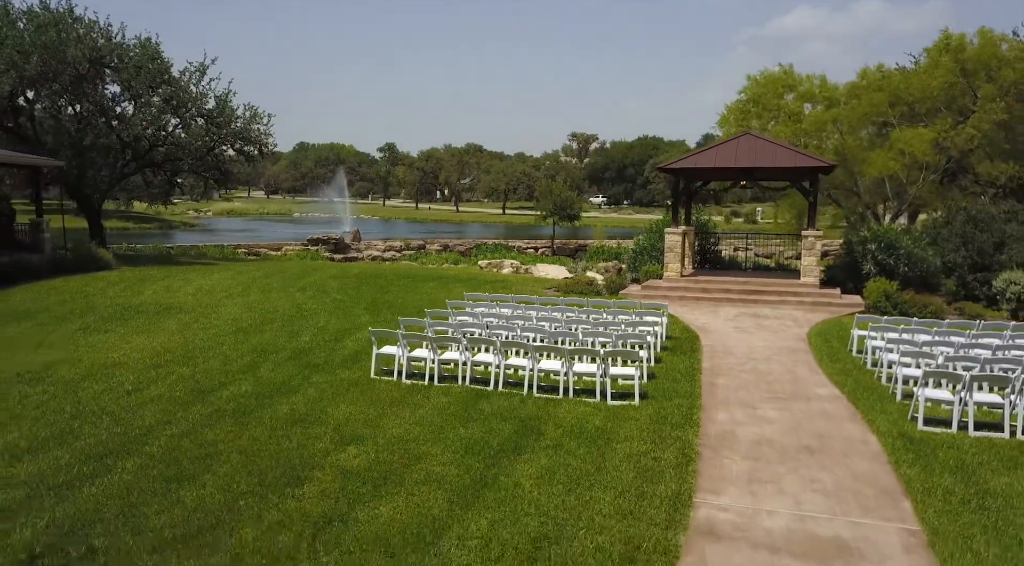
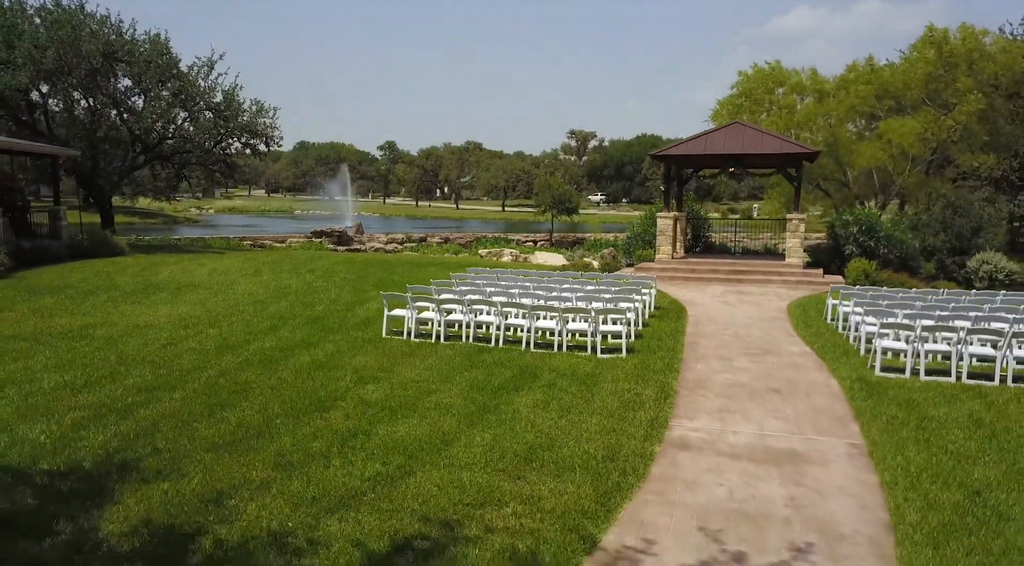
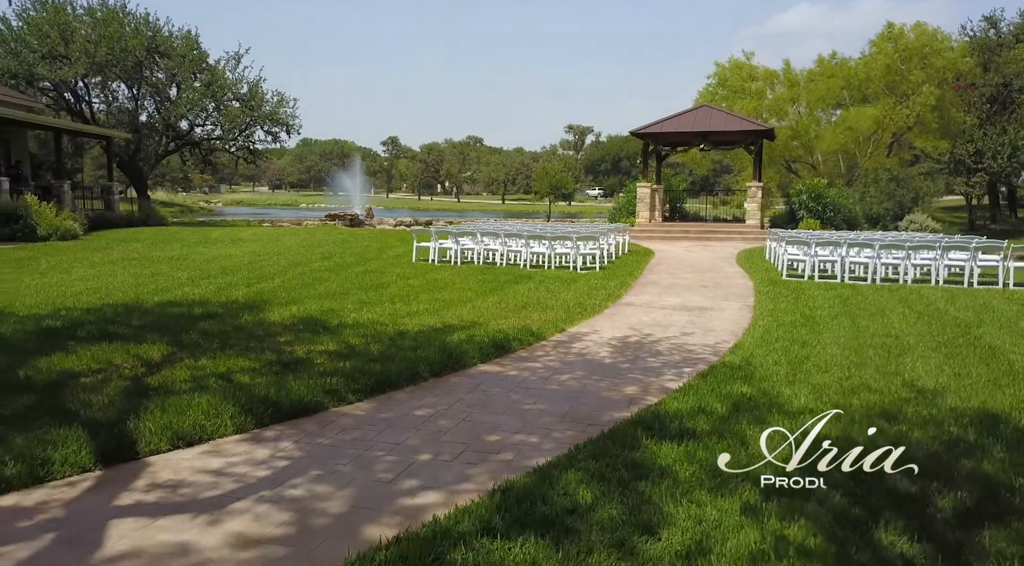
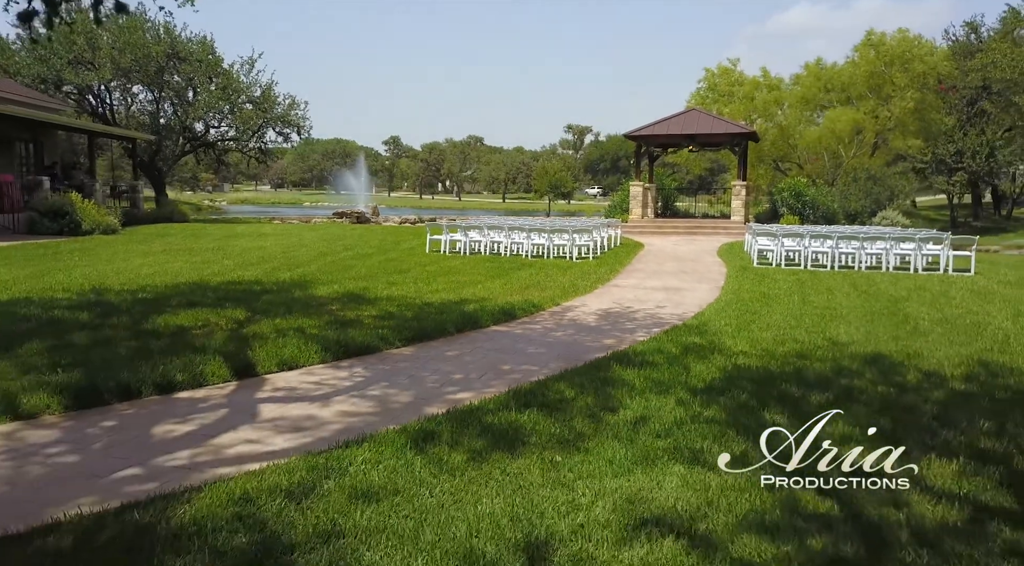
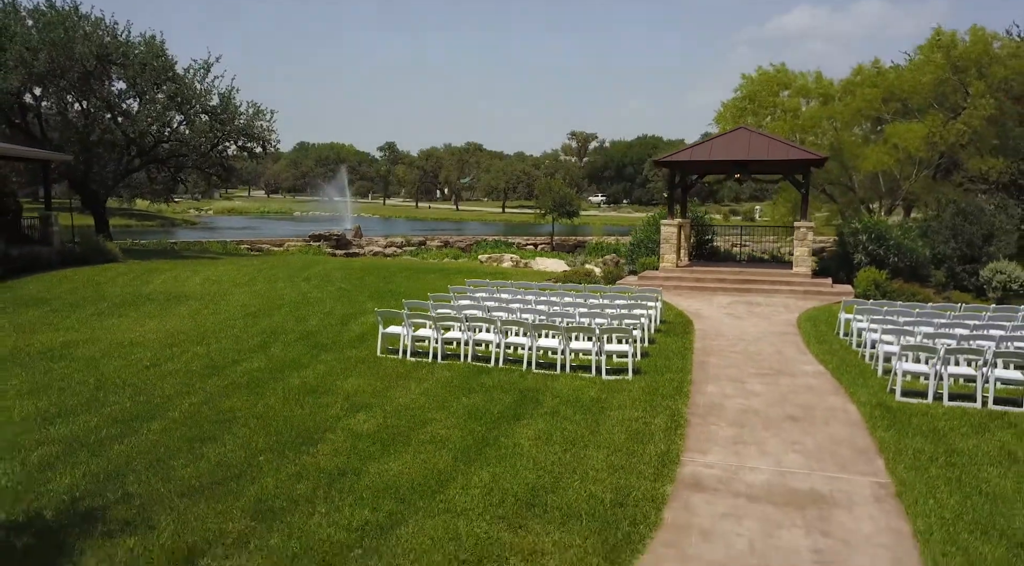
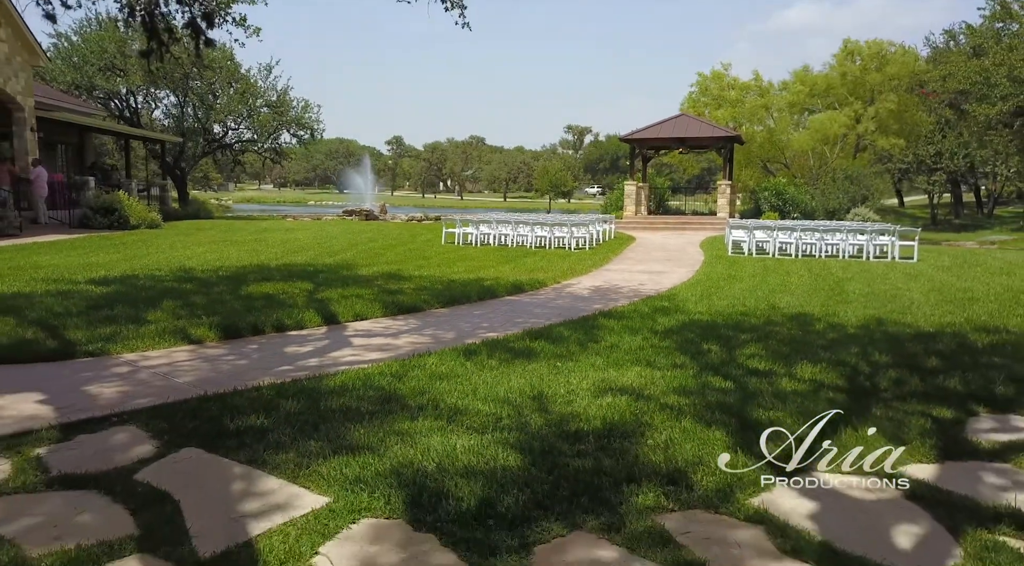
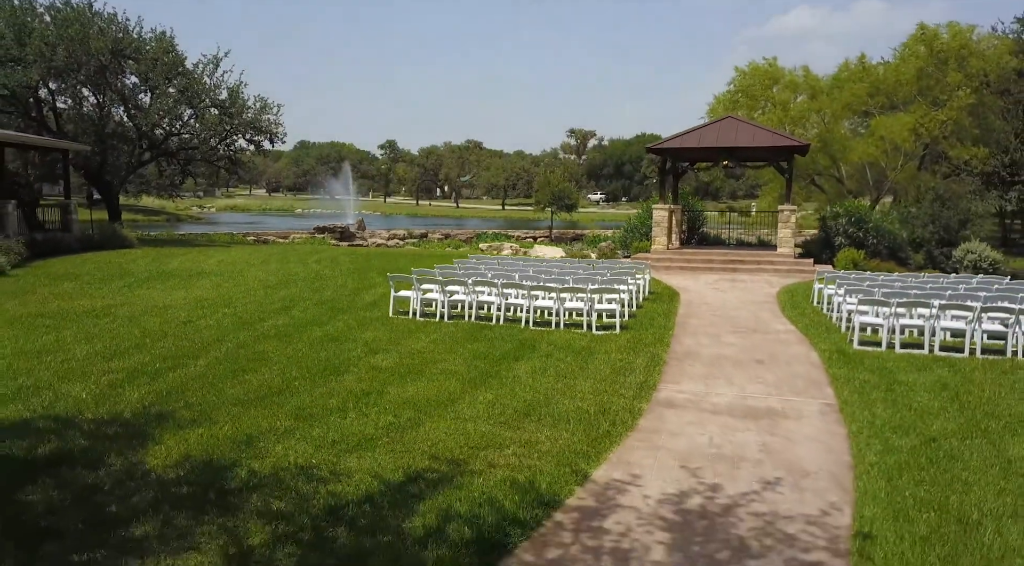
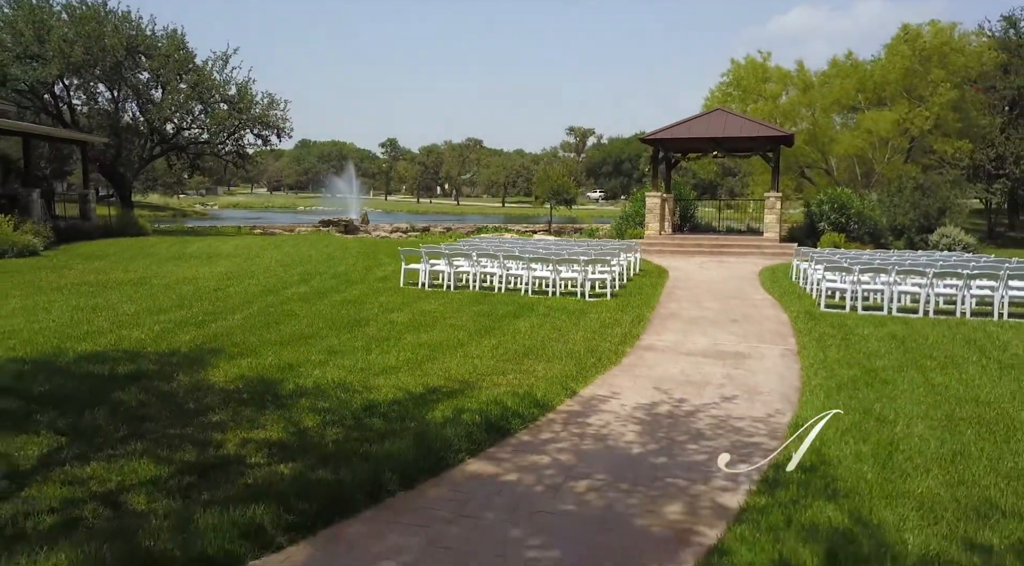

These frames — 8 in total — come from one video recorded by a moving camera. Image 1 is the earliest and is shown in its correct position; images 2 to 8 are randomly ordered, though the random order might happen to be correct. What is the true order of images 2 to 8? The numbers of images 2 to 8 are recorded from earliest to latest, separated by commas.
5, 2, 7, 8, 3, 4, 6
